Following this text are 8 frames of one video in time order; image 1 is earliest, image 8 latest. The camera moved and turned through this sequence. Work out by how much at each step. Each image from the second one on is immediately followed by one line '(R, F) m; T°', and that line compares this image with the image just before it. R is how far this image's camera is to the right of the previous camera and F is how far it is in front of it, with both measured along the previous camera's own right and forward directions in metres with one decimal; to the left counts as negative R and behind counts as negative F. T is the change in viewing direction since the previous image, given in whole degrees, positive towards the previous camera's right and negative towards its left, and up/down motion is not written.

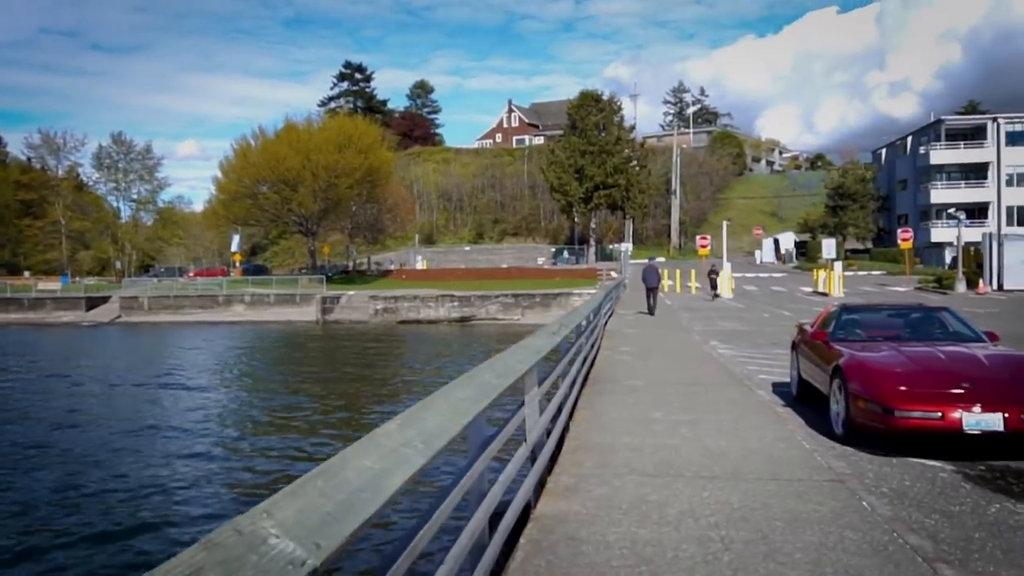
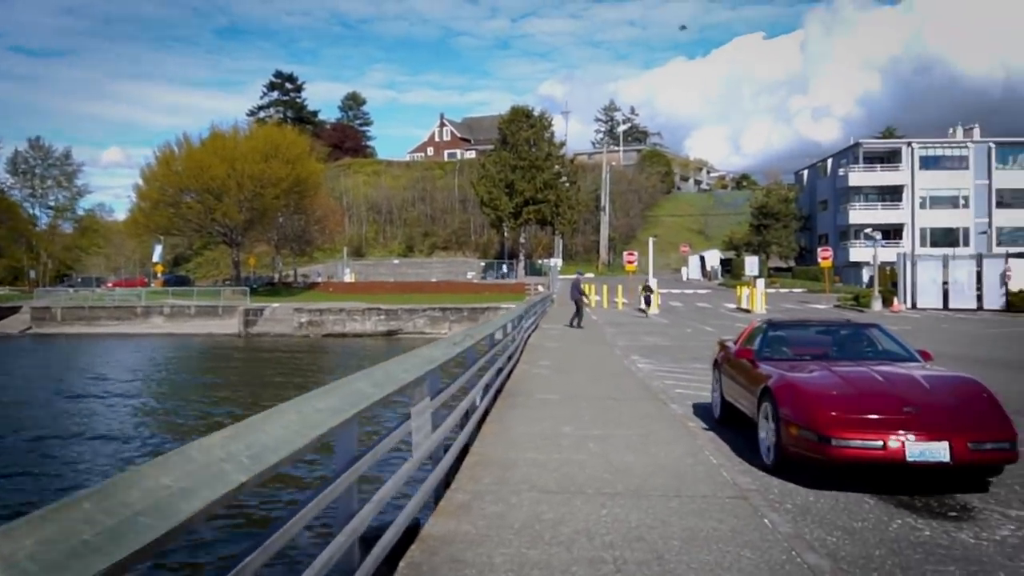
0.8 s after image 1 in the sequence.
(+0.4, +0.5) m; +4°
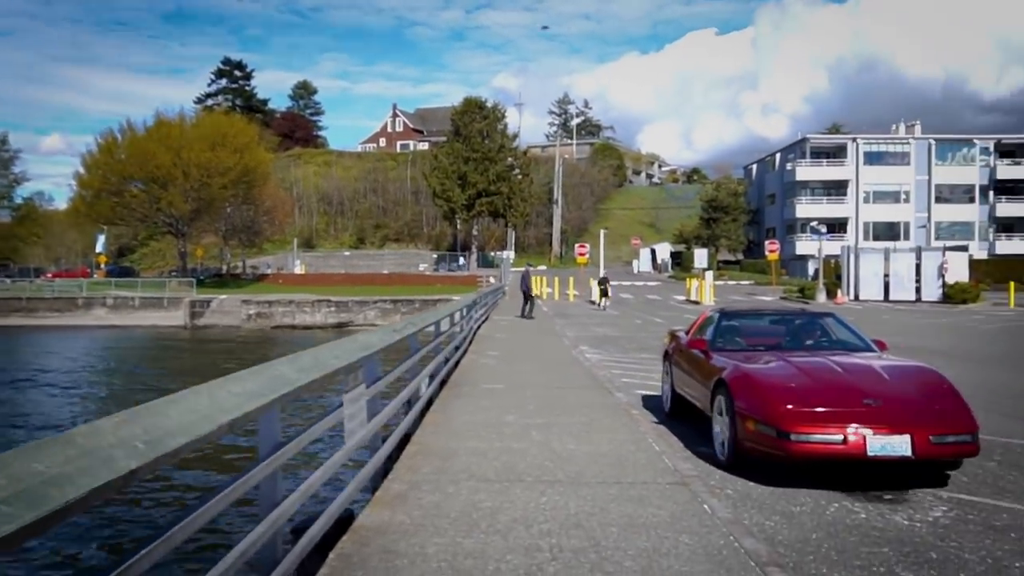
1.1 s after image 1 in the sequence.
(+0.1, +0.2) m; +3°
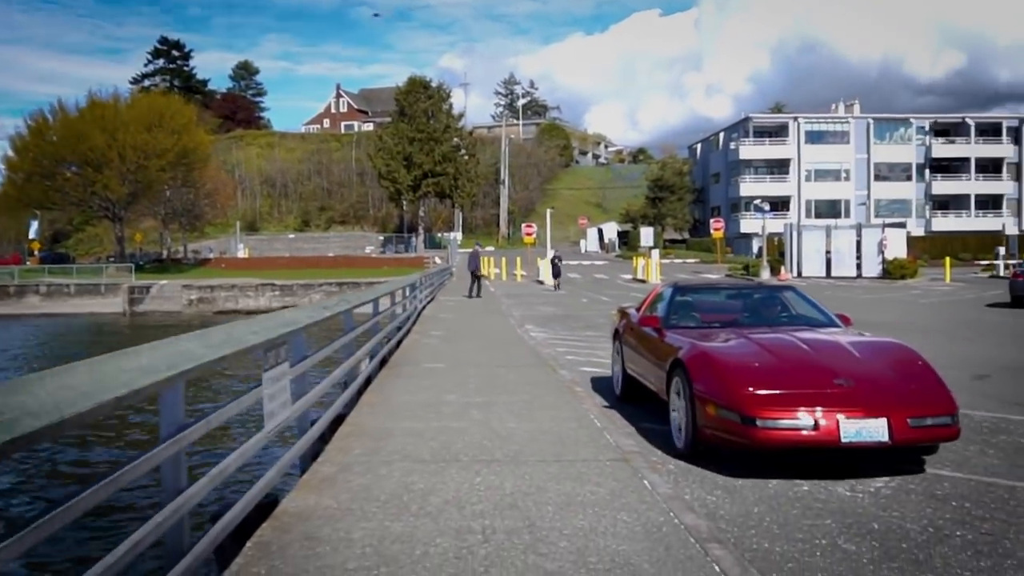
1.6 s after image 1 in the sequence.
(+0.2, +0.4) m; +3°
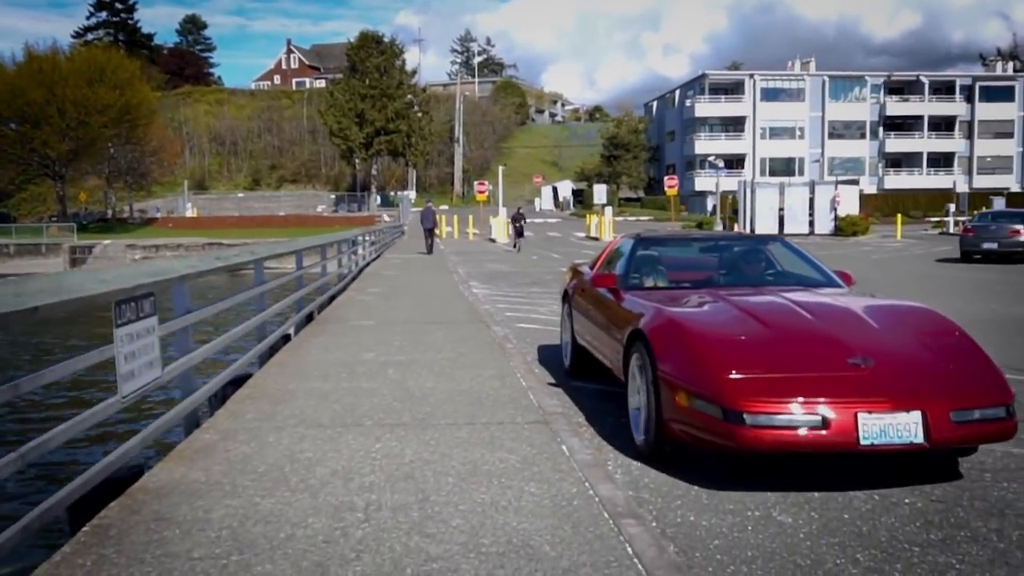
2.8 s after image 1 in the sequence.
(+0.4, +0.9) m; +3°
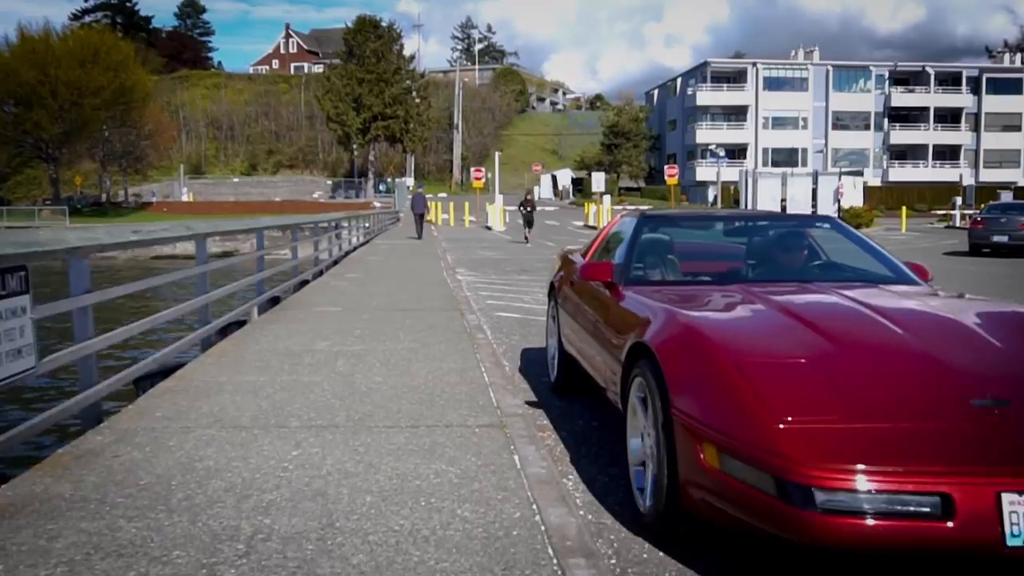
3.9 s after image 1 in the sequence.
(+0.4, +1.1) m; 0°
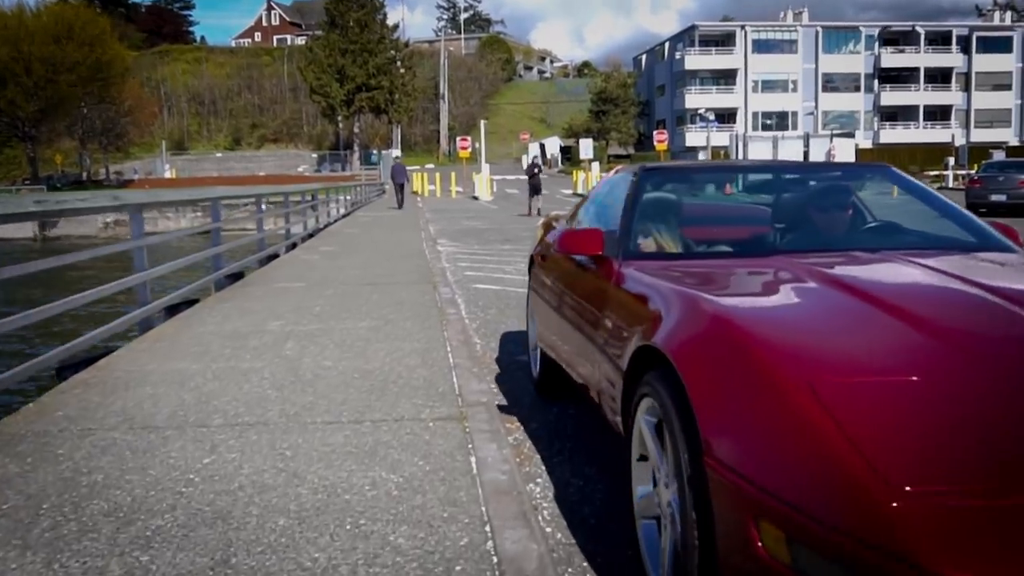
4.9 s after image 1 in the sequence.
(+0.2, +1.0) m; +1°
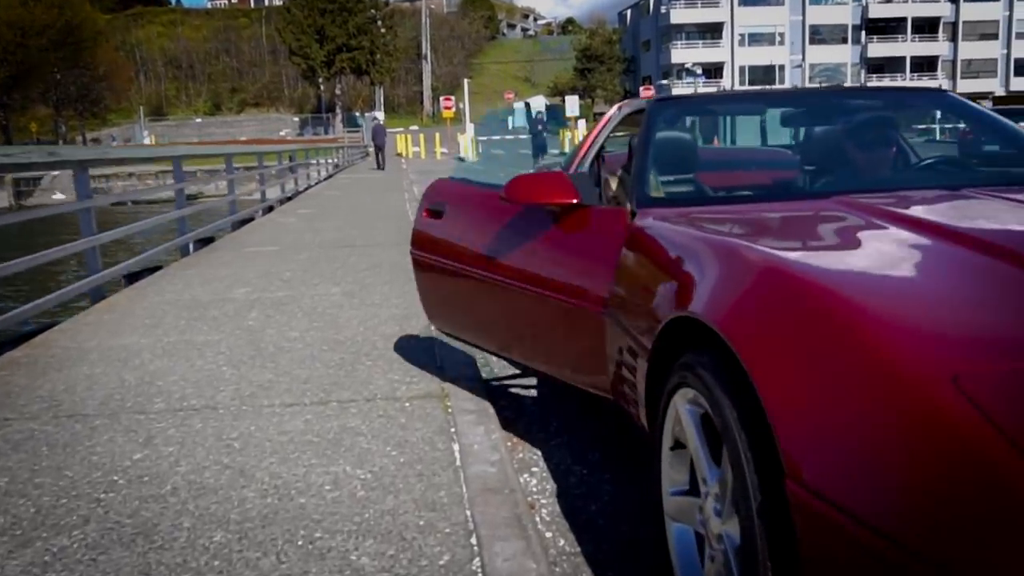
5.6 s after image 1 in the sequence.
(0.0, +0.8) m; +1°
